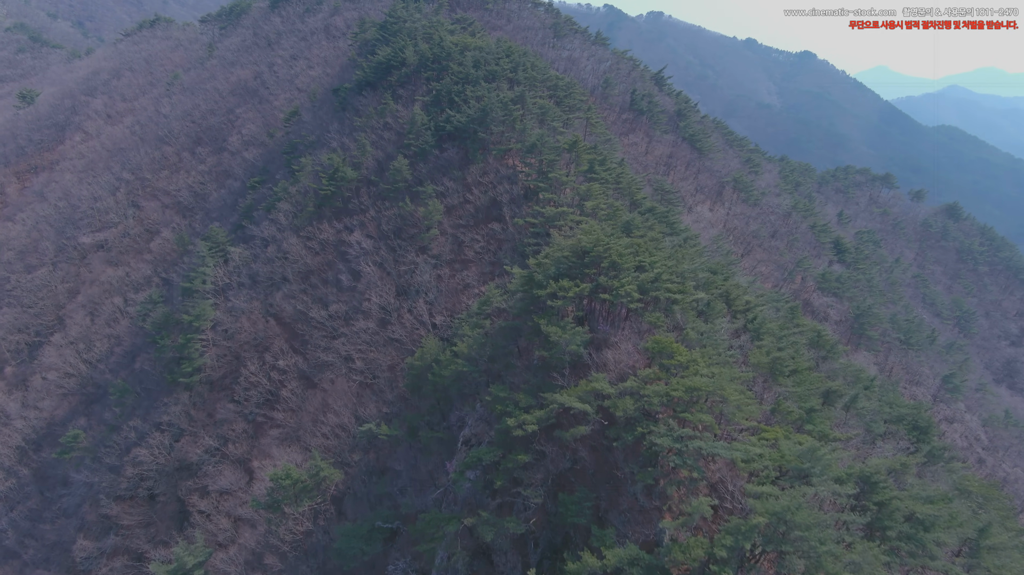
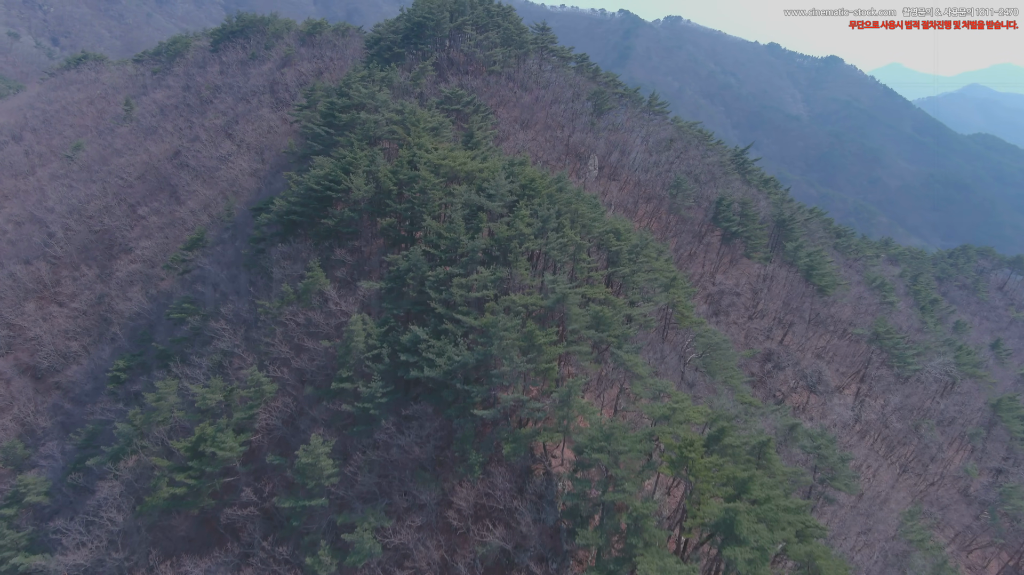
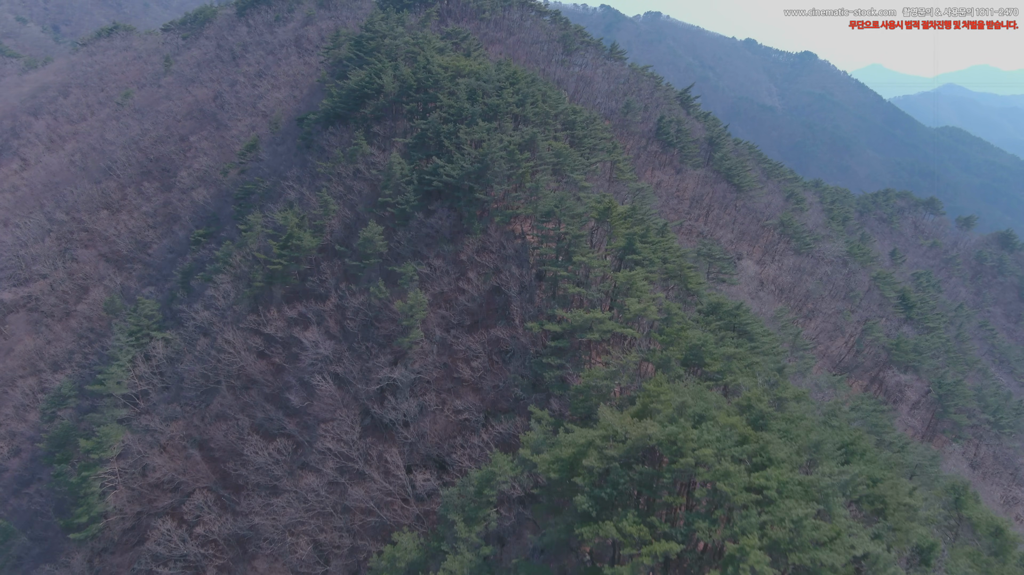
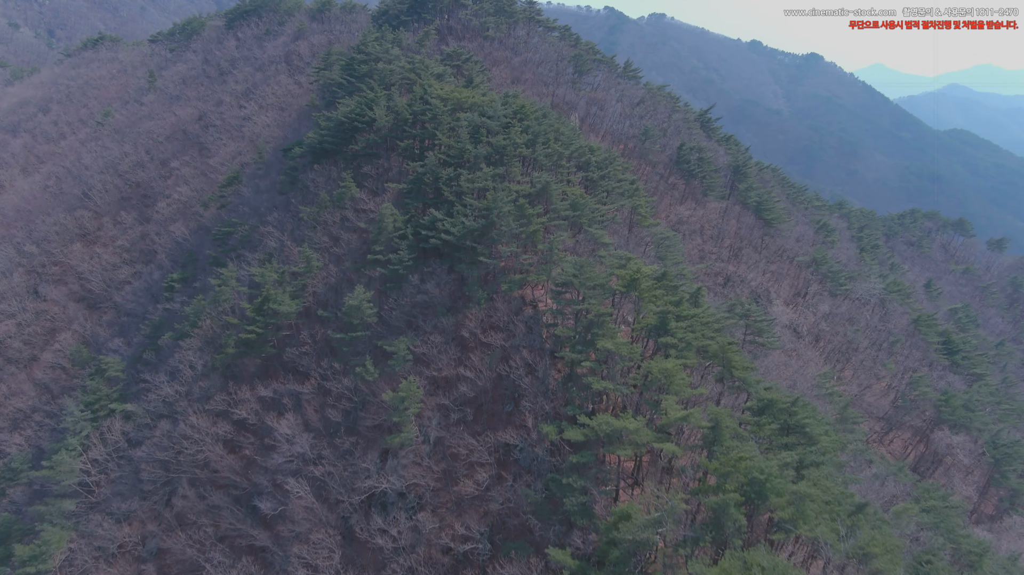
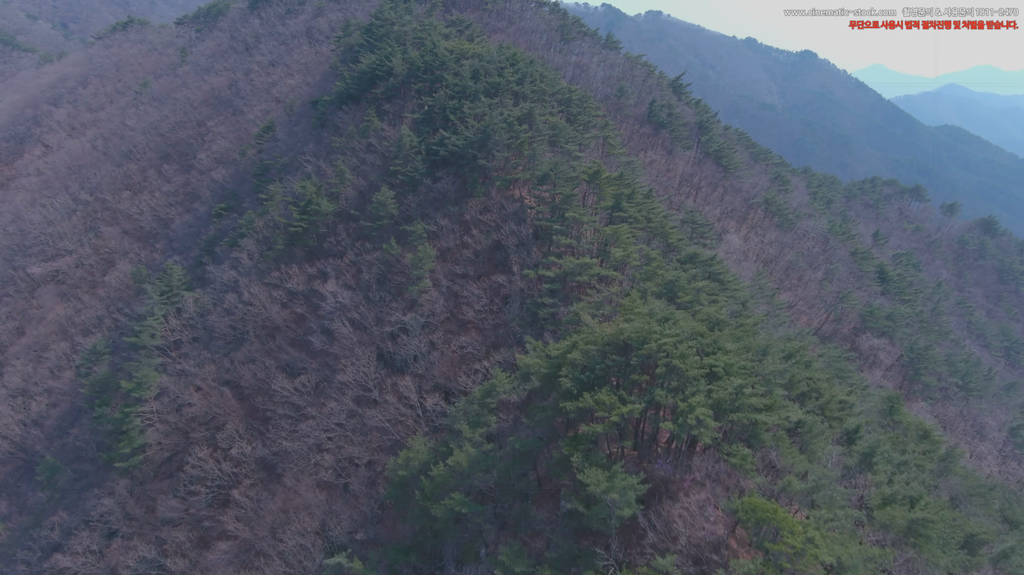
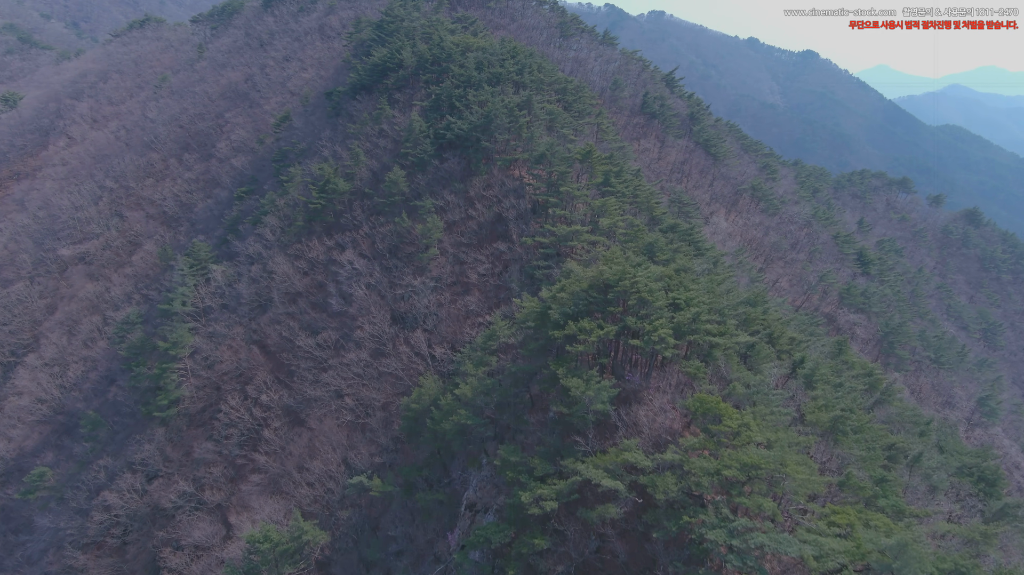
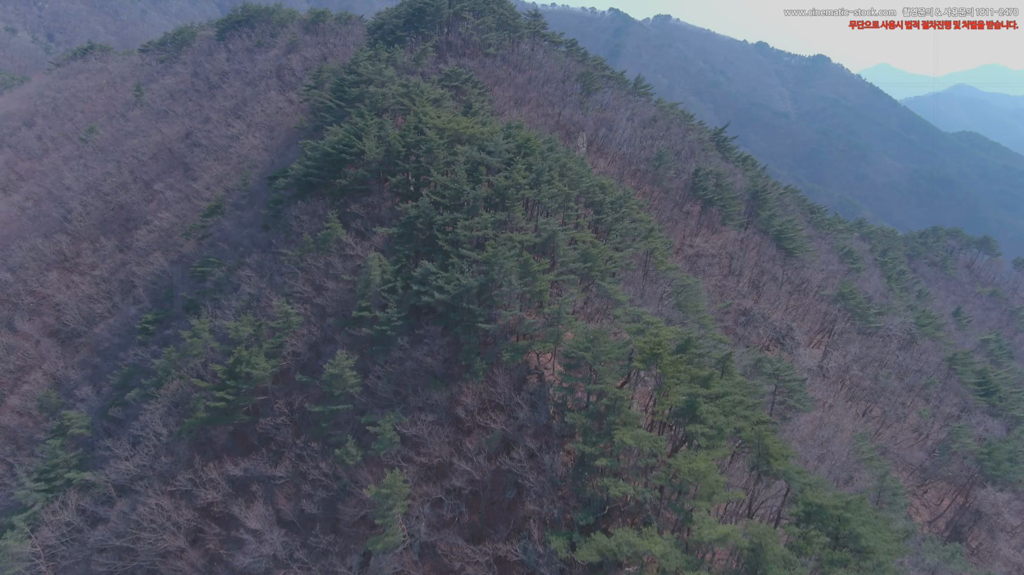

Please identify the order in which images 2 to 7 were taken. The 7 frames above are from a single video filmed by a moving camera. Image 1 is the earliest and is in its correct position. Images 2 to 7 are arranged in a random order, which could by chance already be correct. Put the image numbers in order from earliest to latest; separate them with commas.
6, 5, 3, 4, 7, 2
